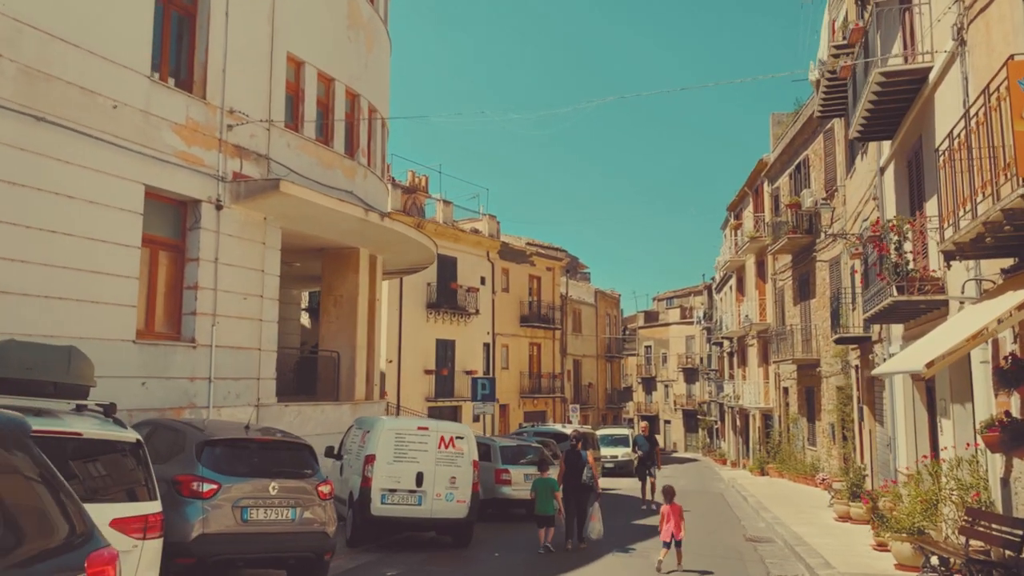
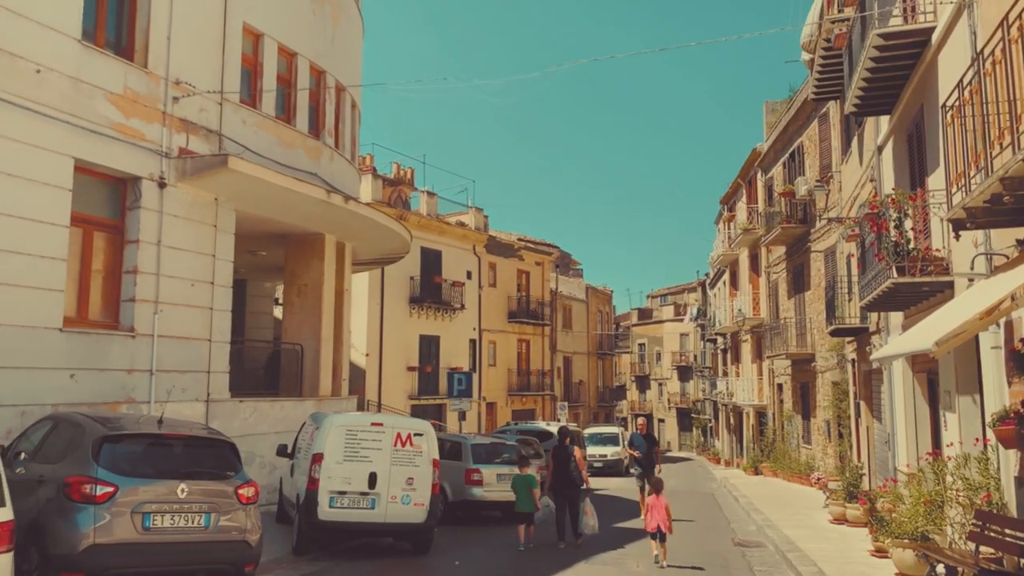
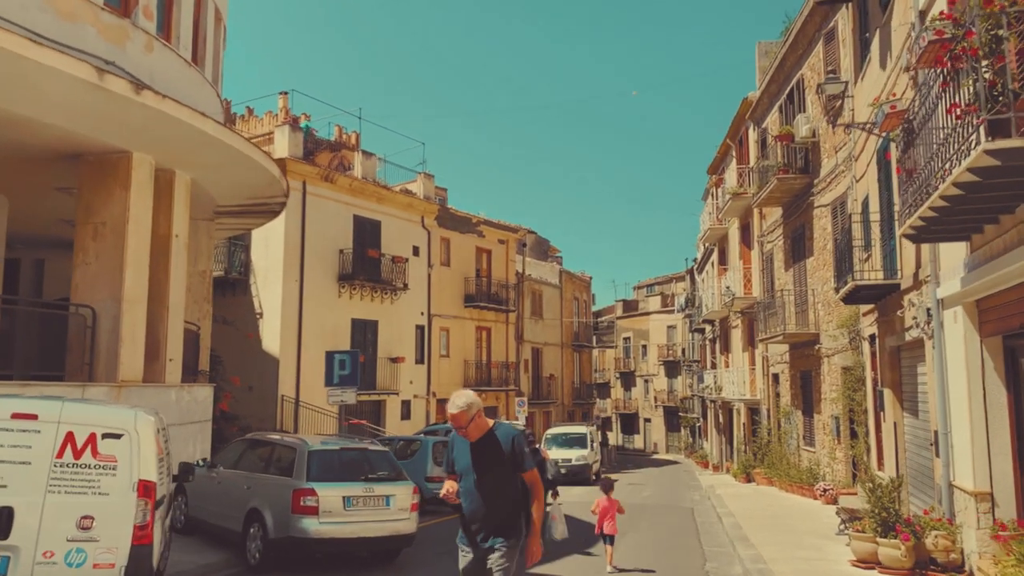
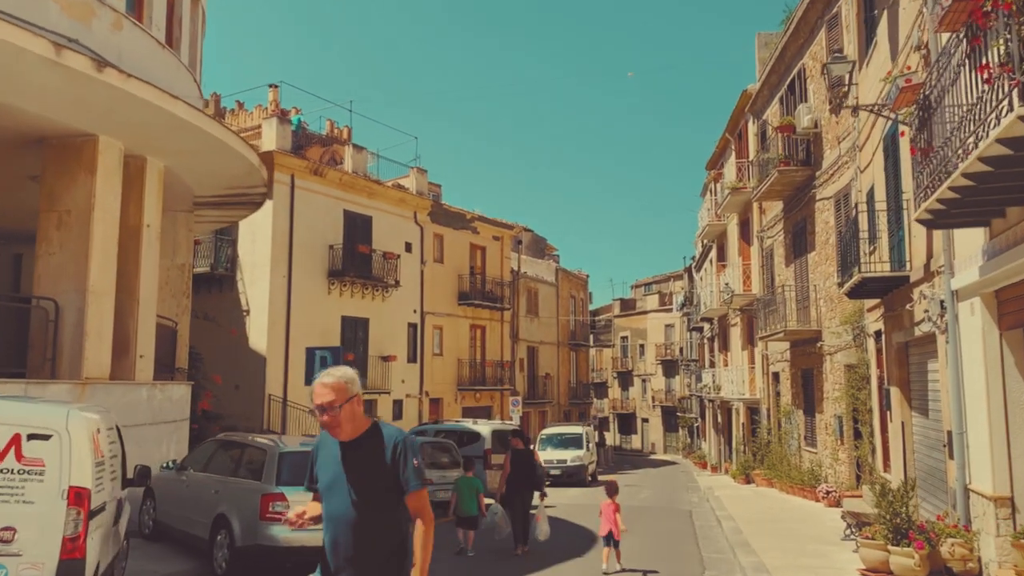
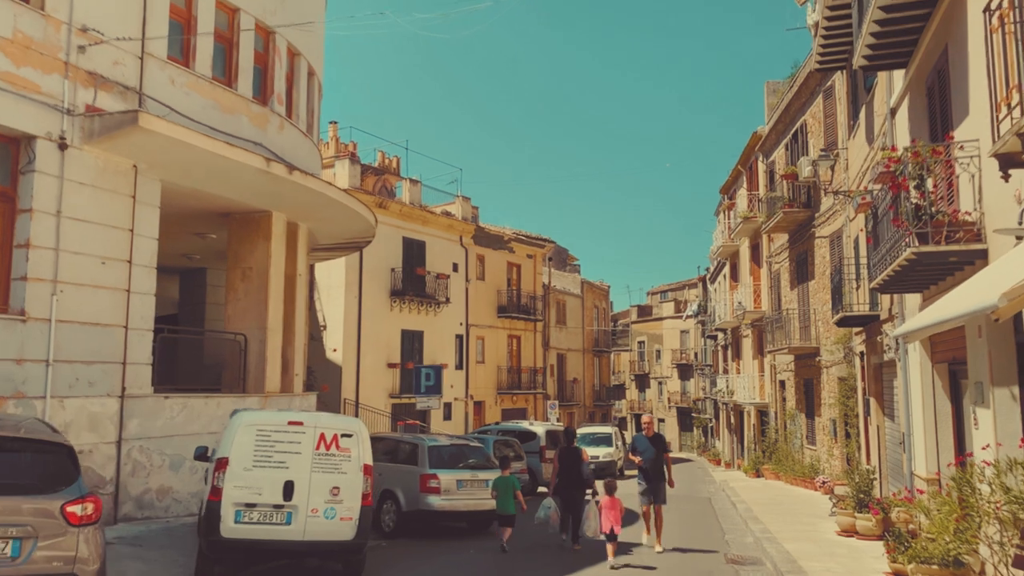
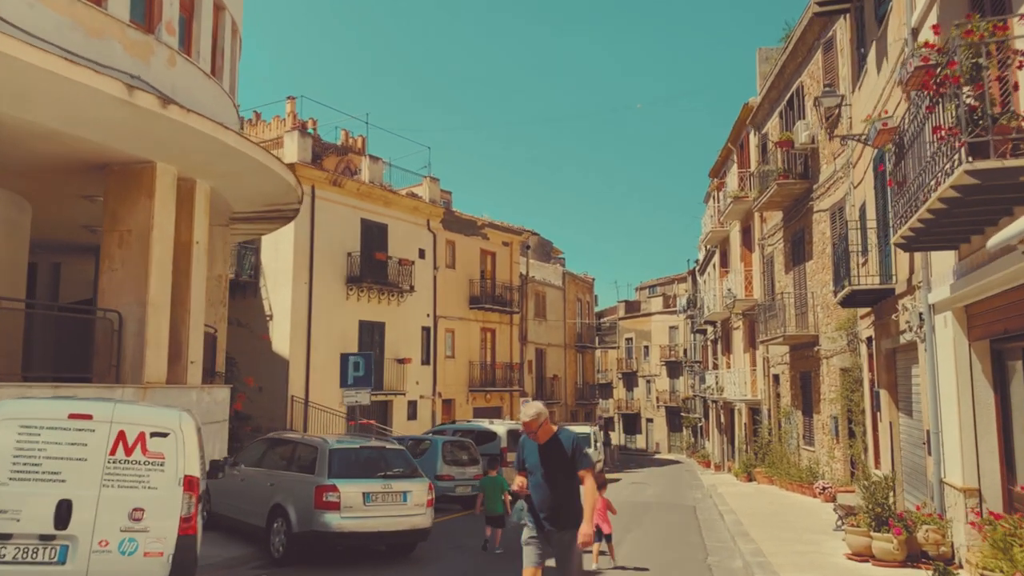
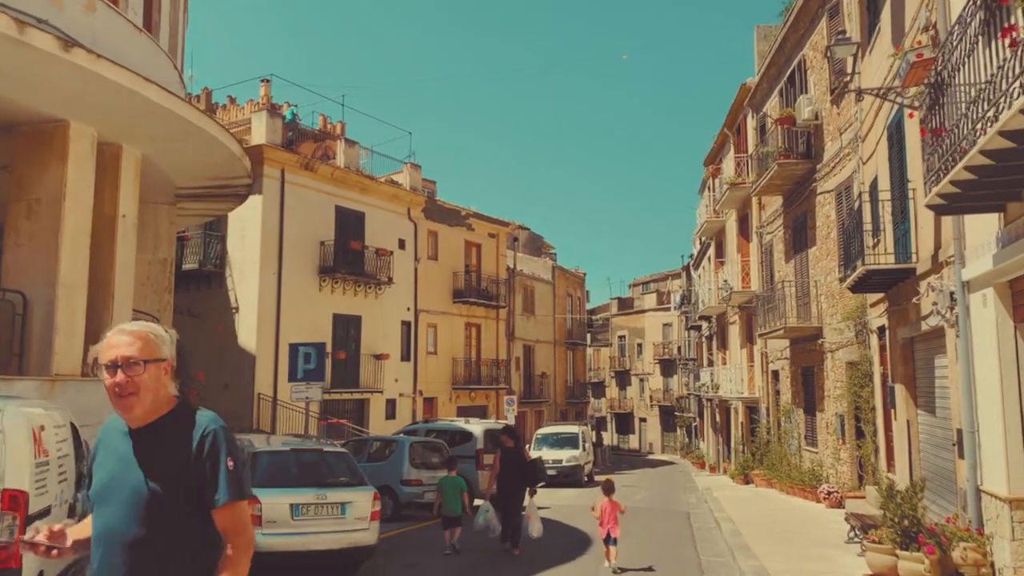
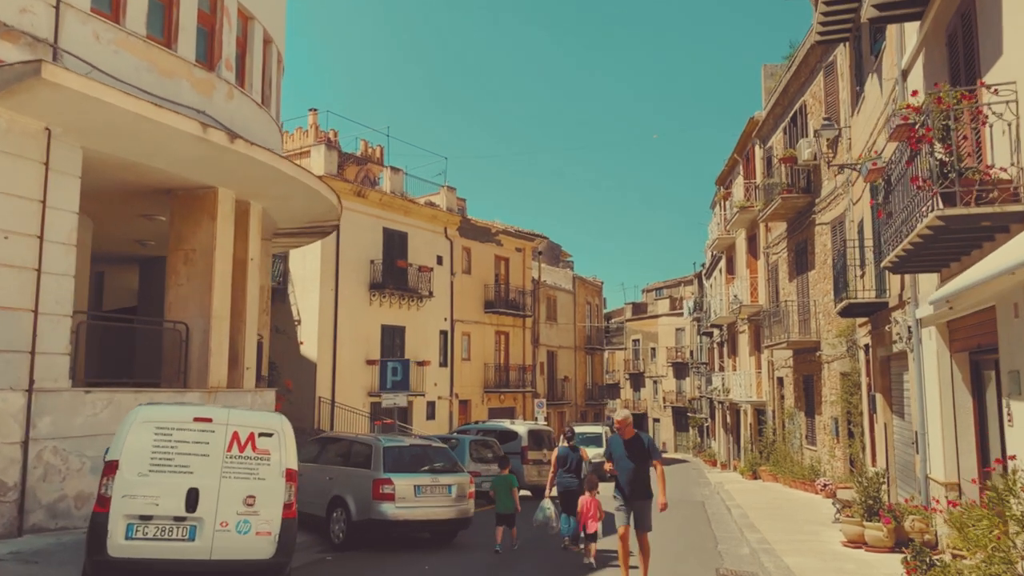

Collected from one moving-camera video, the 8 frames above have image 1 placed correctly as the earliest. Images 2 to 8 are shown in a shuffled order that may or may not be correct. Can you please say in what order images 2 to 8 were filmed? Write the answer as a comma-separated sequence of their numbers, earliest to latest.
2, 5, 8, 6, 3, 4, 7
